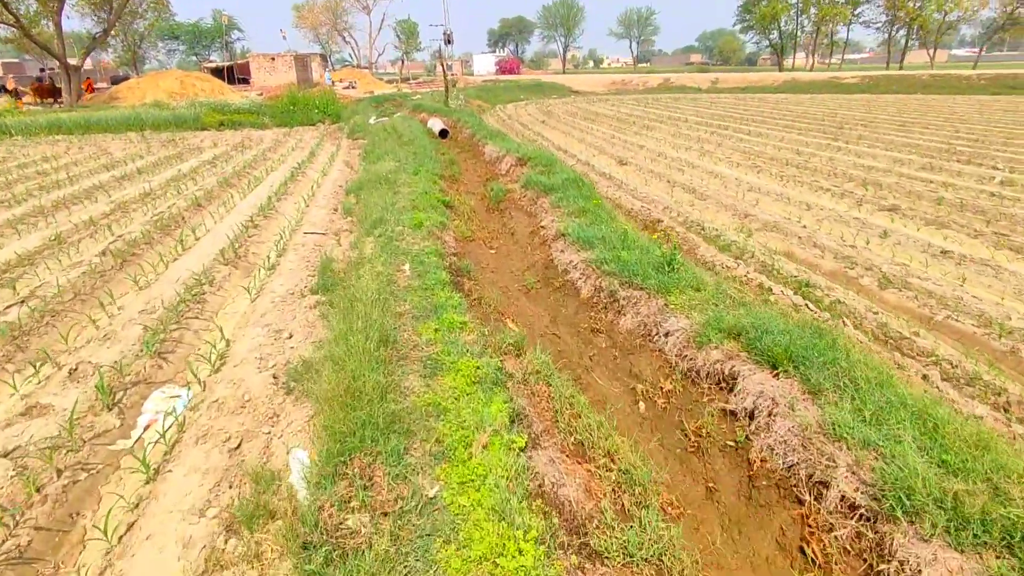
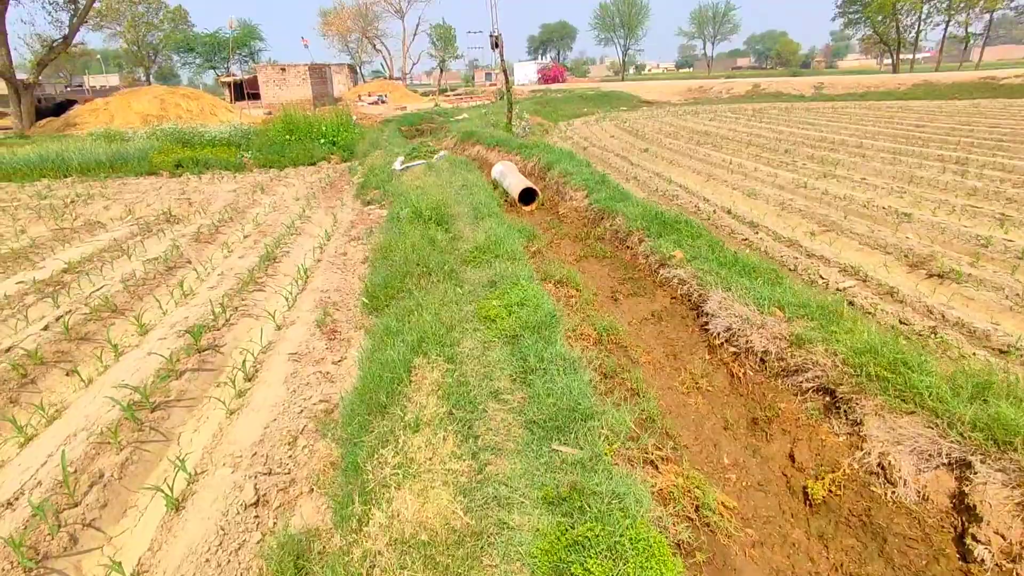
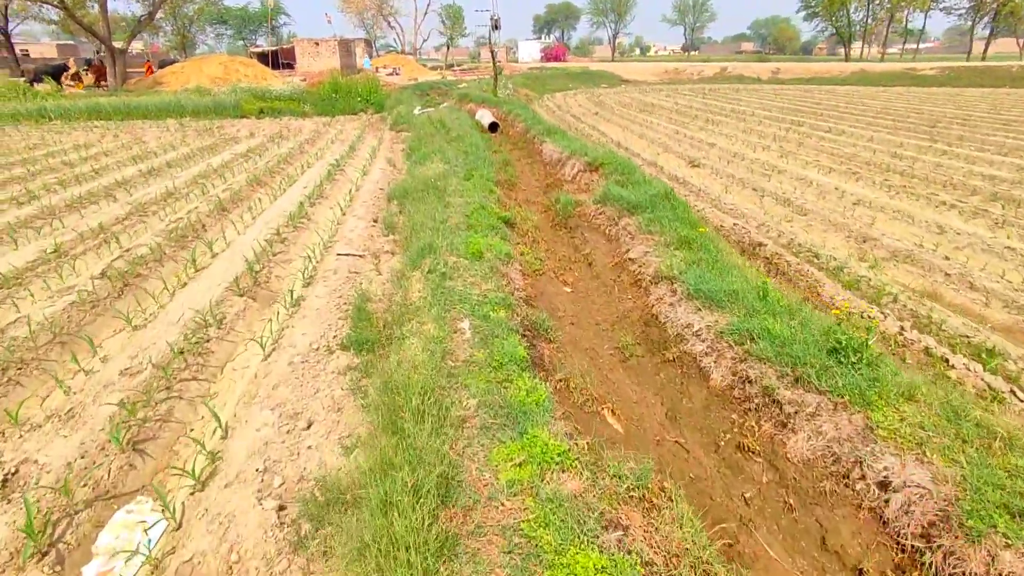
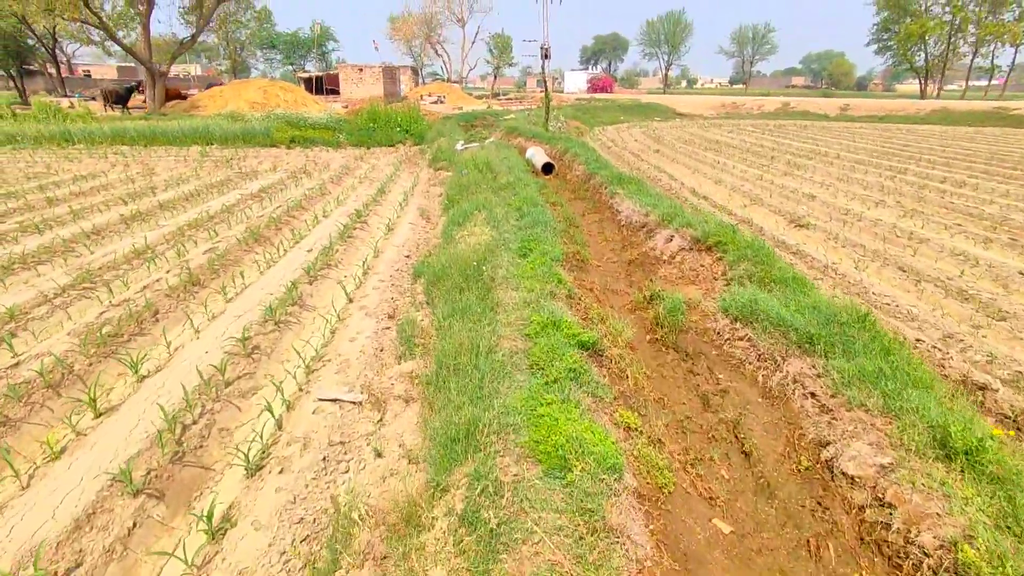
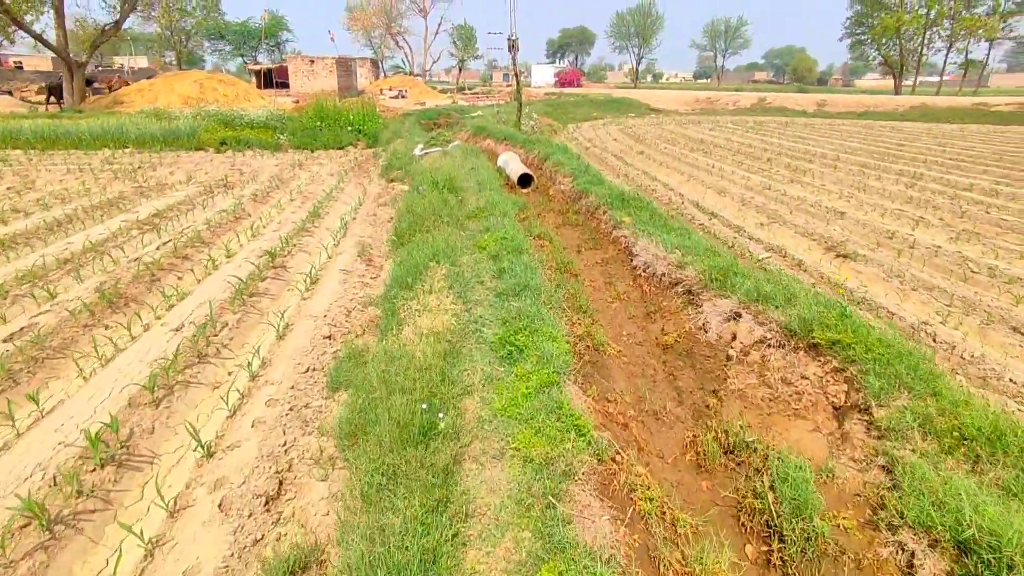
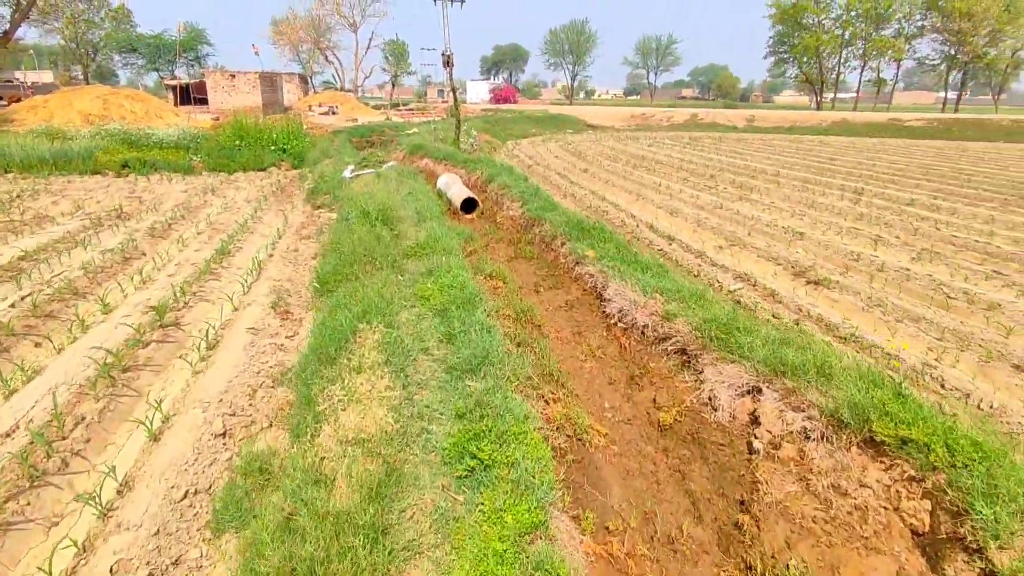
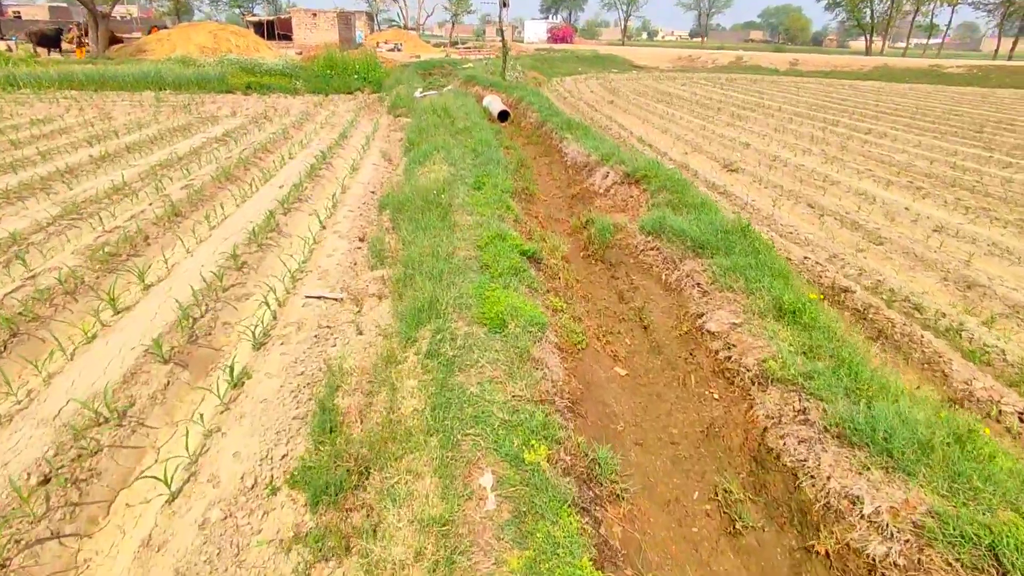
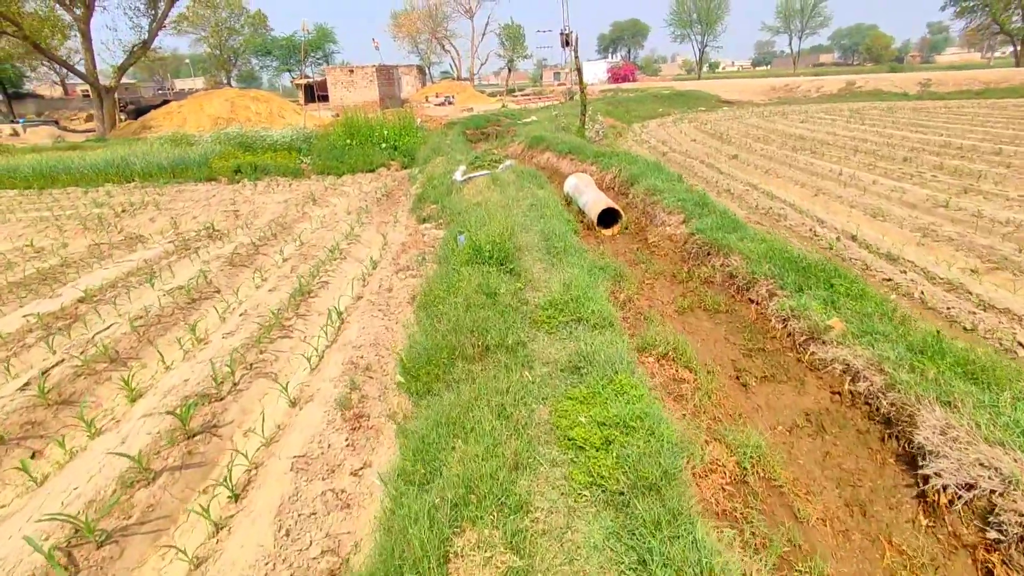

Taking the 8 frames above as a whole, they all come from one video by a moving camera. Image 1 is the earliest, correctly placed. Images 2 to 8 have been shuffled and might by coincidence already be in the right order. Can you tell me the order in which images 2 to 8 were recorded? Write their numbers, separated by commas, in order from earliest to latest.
3, 7, 4, 5, 6, 2, 8
